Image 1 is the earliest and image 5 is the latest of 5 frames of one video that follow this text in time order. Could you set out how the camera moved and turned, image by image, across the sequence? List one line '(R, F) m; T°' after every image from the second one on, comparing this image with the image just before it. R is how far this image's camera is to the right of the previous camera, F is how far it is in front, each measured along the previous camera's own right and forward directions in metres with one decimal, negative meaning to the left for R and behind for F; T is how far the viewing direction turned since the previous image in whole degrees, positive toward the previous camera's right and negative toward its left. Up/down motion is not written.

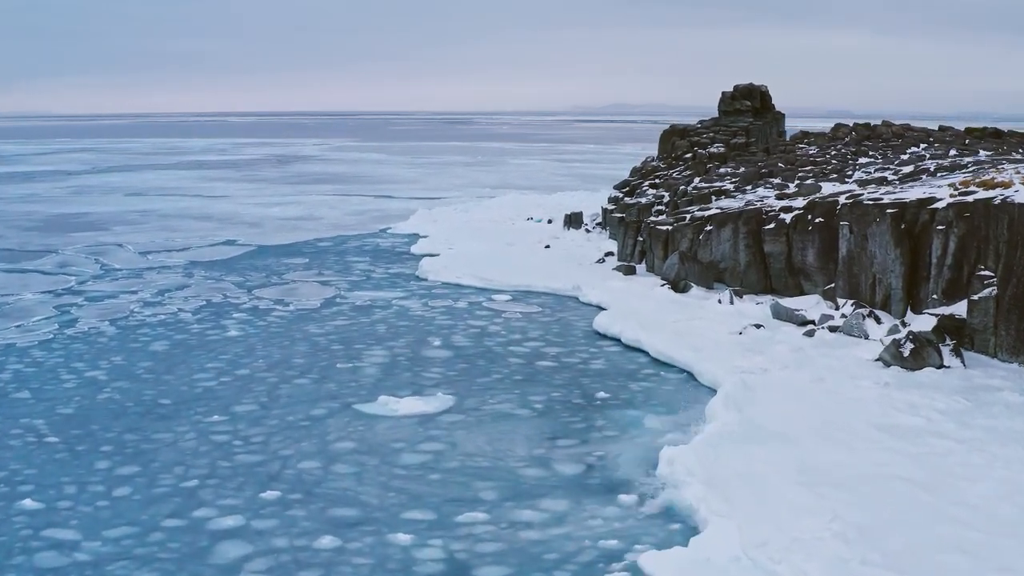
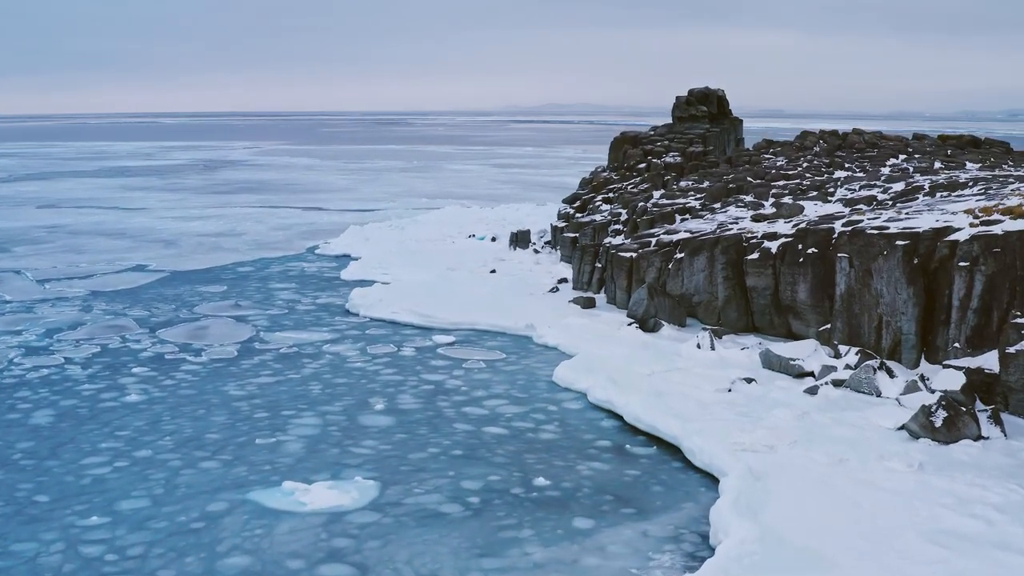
(0.0, +1.8) m; +4°
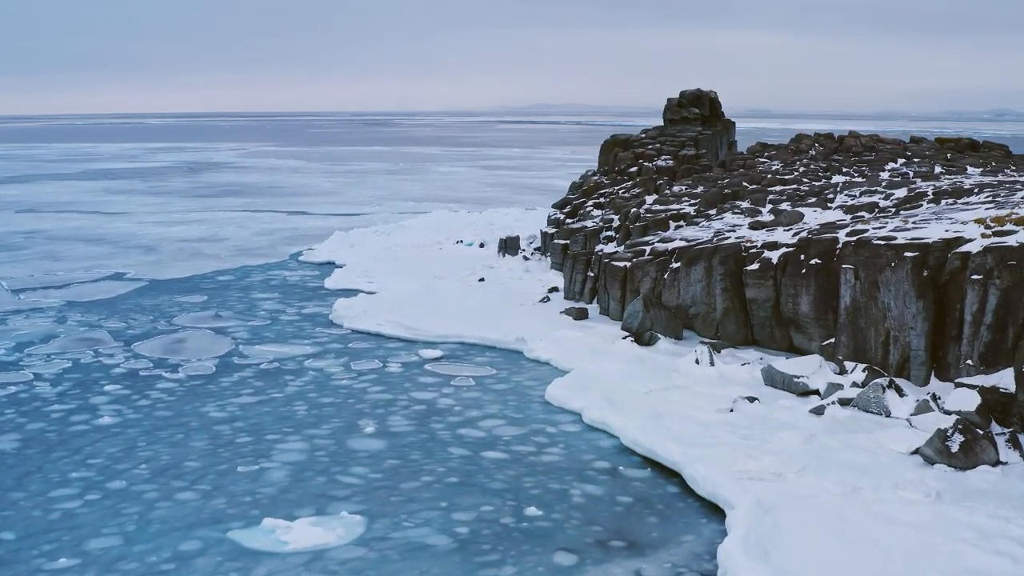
(0.0, +0.4) m; +1°
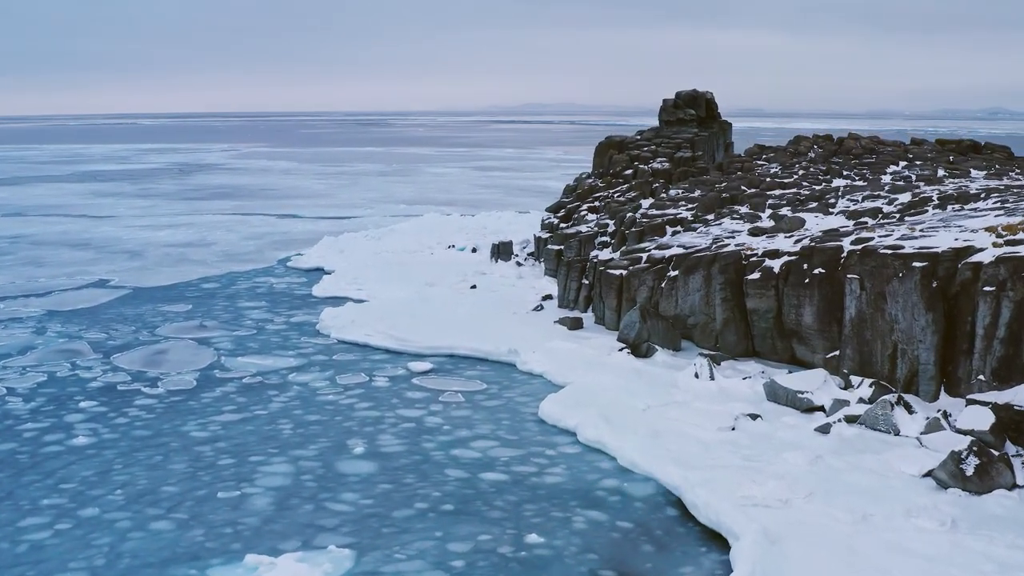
(0.0, +0.4) m; 0°
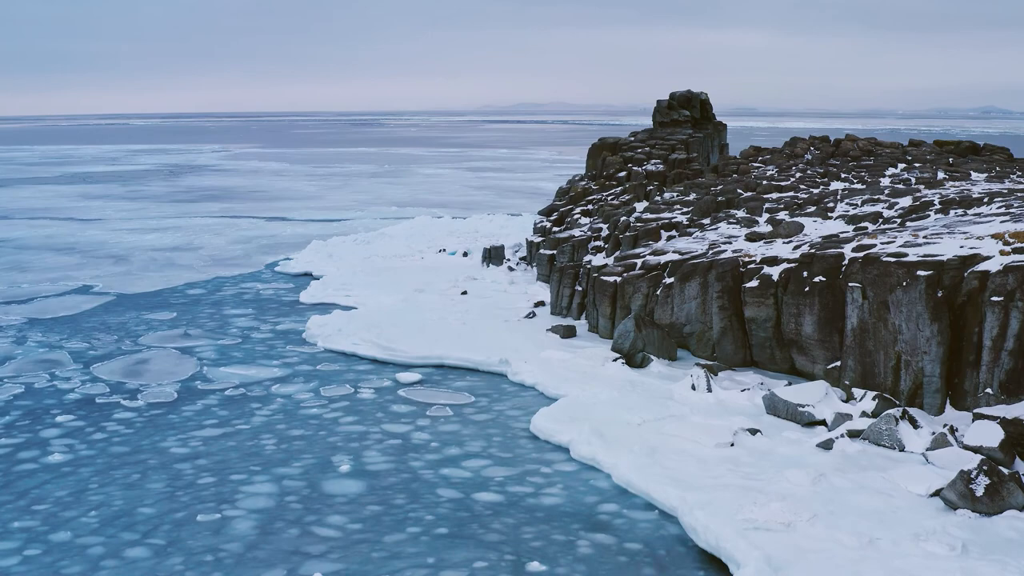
(0.0, +0.3) m; 0°
